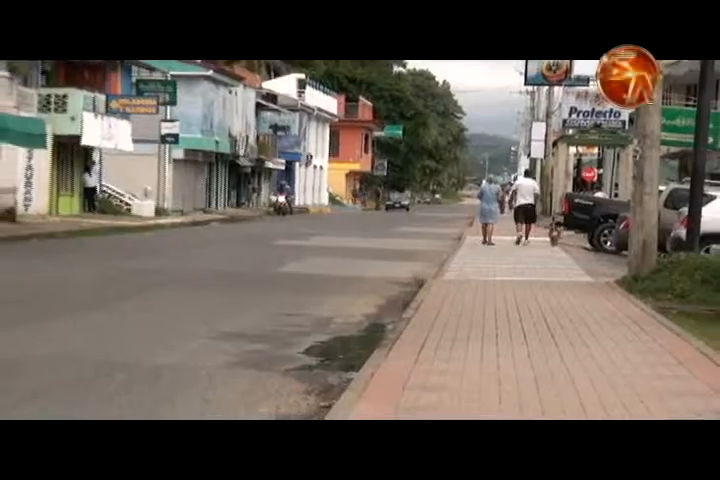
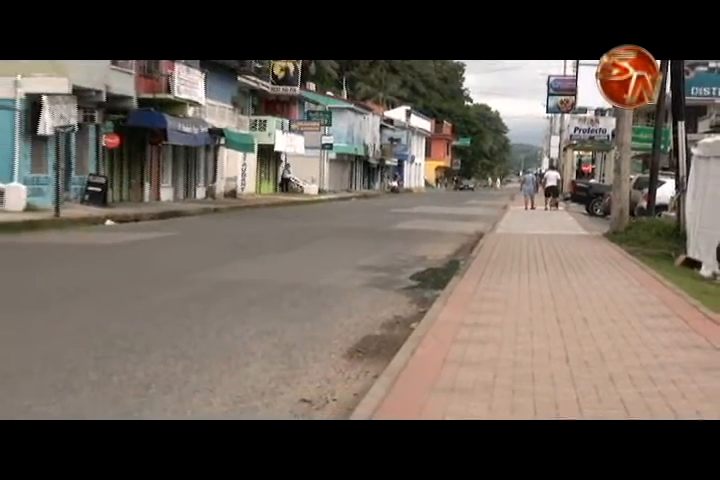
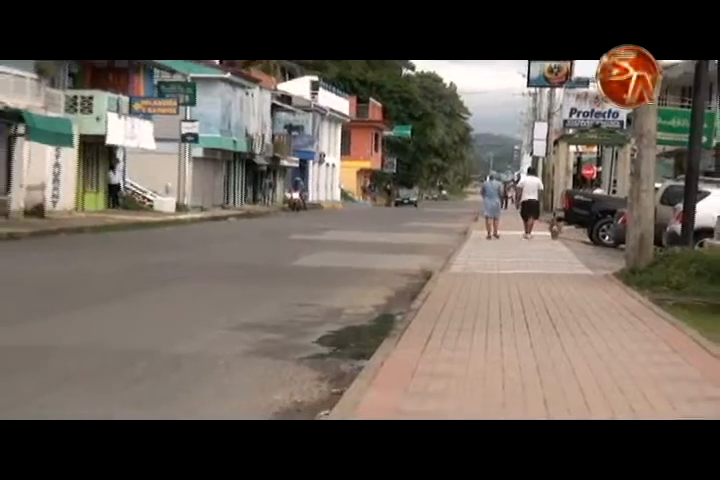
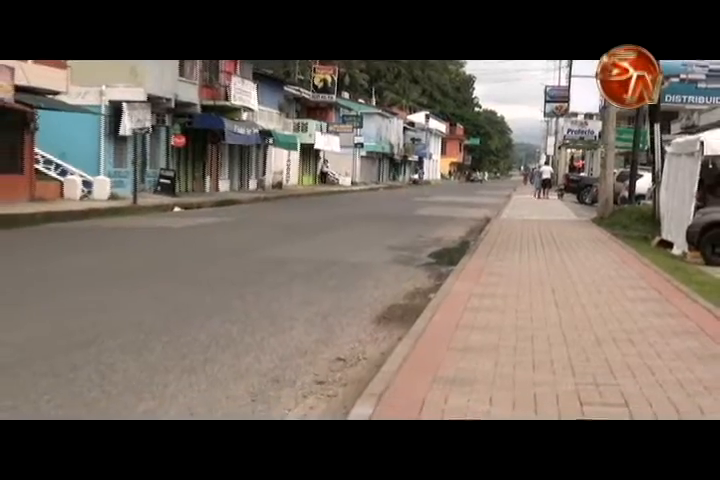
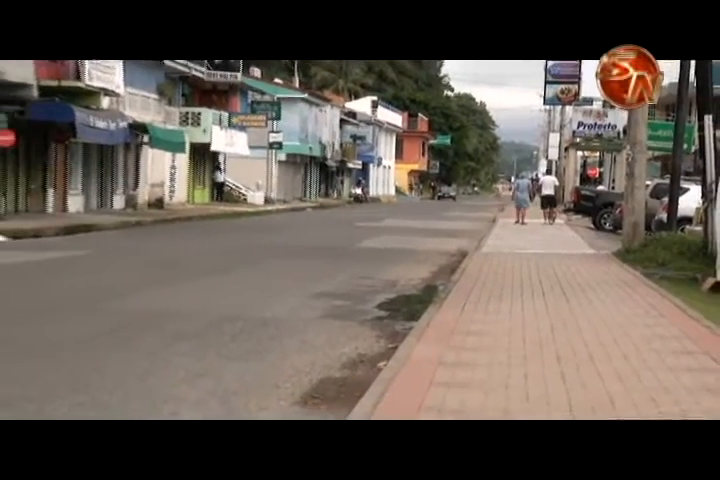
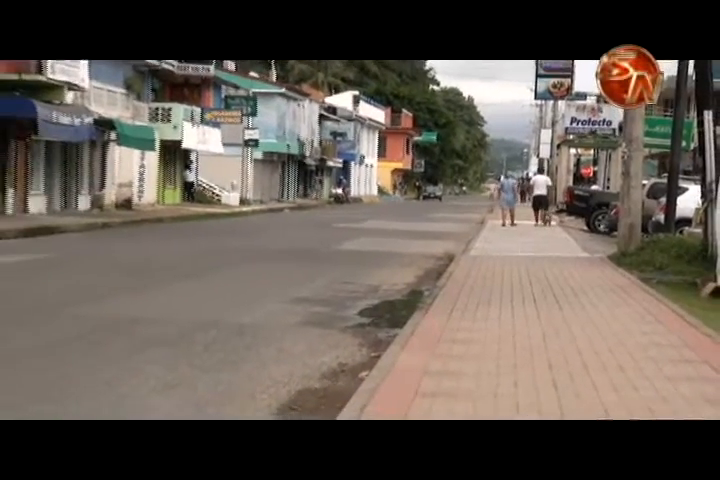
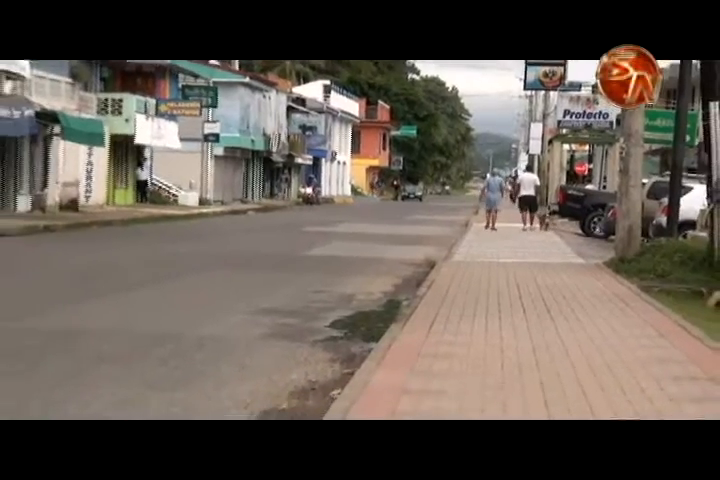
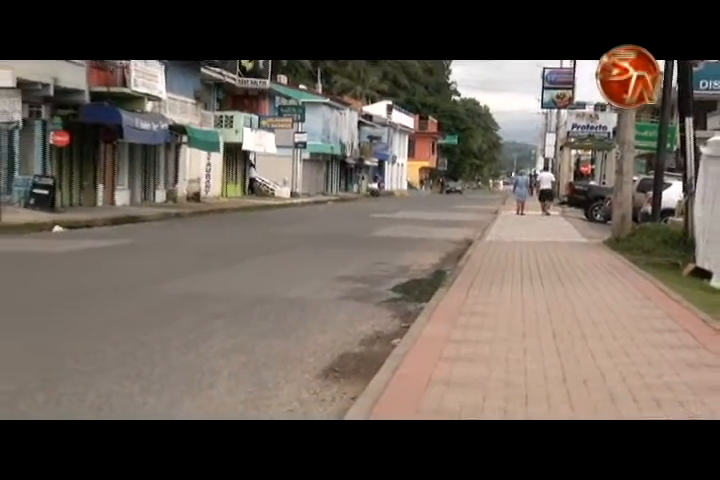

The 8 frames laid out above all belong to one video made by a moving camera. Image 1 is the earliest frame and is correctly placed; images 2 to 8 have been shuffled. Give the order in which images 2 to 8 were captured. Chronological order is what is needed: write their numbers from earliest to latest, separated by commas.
3, 7, 6, 5, 8, 2, 4
